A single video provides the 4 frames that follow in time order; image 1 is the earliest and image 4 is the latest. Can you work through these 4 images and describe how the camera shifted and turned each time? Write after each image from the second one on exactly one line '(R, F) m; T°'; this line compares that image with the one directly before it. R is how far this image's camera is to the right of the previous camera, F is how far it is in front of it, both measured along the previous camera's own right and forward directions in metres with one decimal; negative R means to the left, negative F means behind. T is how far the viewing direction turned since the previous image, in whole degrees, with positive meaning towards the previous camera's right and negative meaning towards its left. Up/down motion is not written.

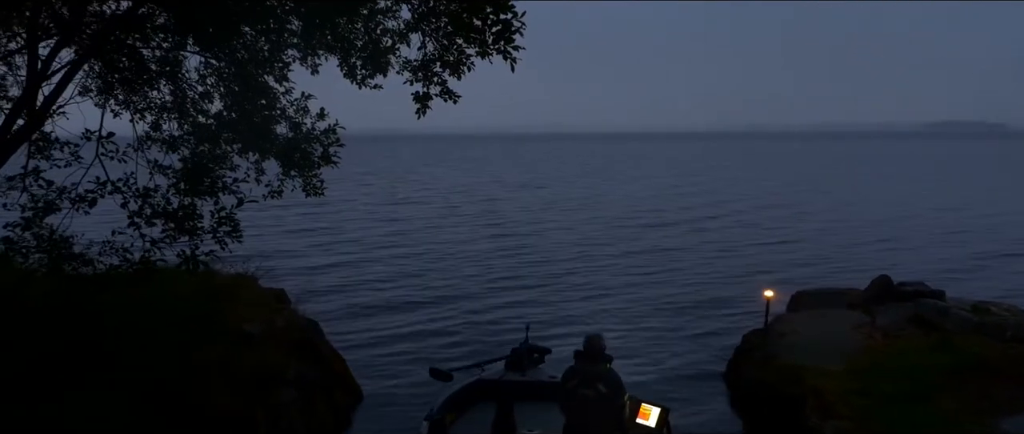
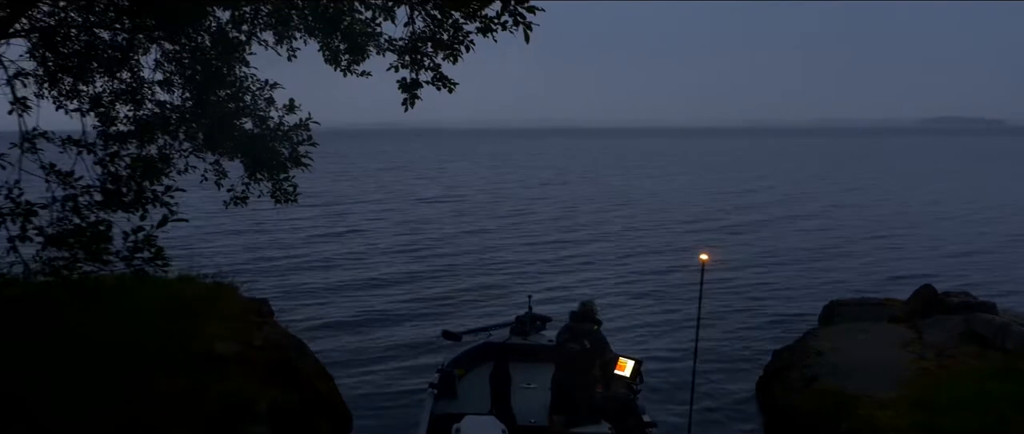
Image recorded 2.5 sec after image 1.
(-0.1, +1.2) m; 0°
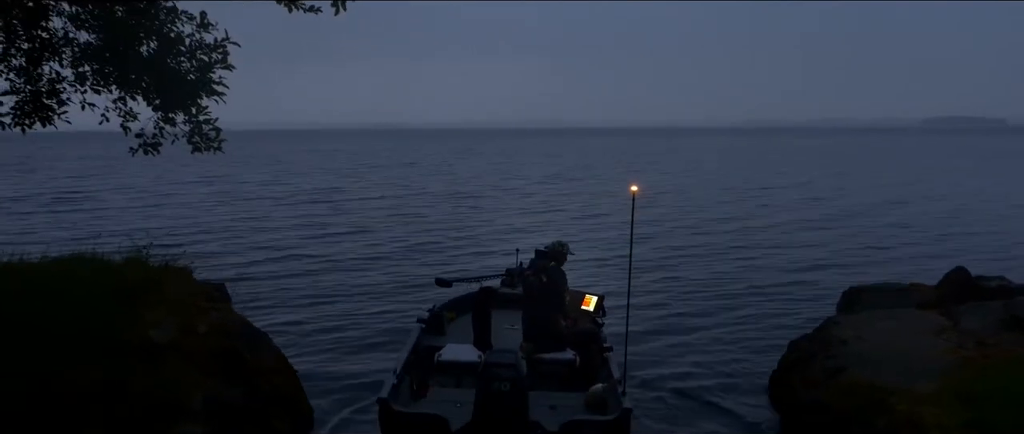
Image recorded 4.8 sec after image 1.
(+0.2, +1.2) m; 0°
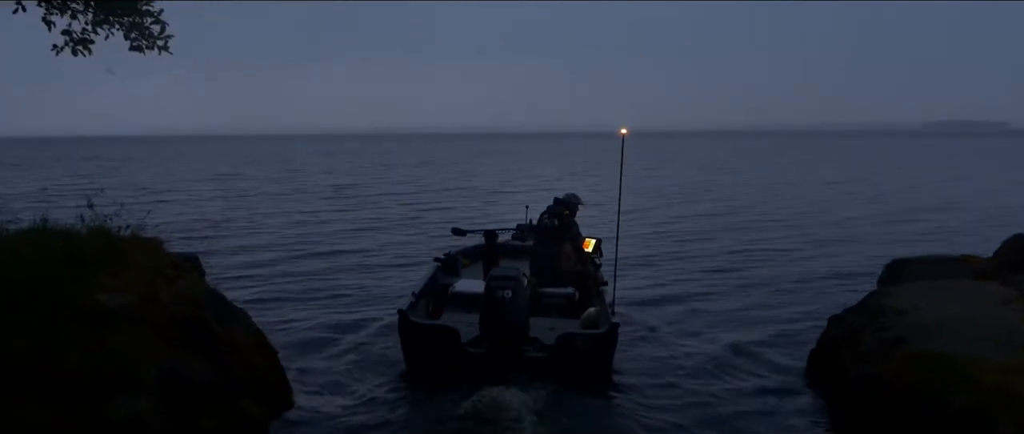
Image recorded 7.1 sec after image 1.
(-0.1, +1.1) m; 0°
